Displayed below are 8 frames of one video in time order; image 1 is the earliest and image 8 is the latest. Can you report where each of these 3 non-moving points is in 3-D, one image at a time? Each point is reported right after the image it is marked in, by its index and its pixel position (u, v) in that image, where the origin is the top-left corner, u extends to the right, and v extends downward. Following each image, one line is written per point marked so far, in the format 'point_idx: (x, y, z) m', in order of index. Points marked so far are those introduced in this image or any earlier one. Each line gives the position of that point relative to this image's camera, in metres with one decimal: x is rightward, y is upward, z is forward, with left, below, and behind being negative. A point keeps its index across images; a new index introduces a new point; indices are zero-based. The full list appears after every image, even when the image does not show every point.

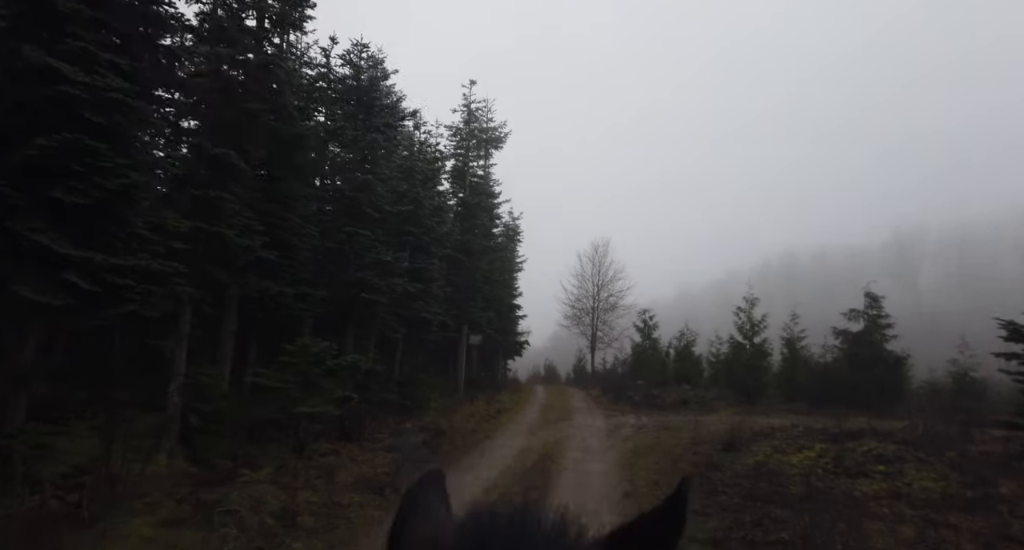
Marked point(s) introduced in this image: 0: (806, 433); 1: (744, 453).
0: (+9.1, -5.0, +15.1) m
1: (+6.0, -4.7, +12.6) m
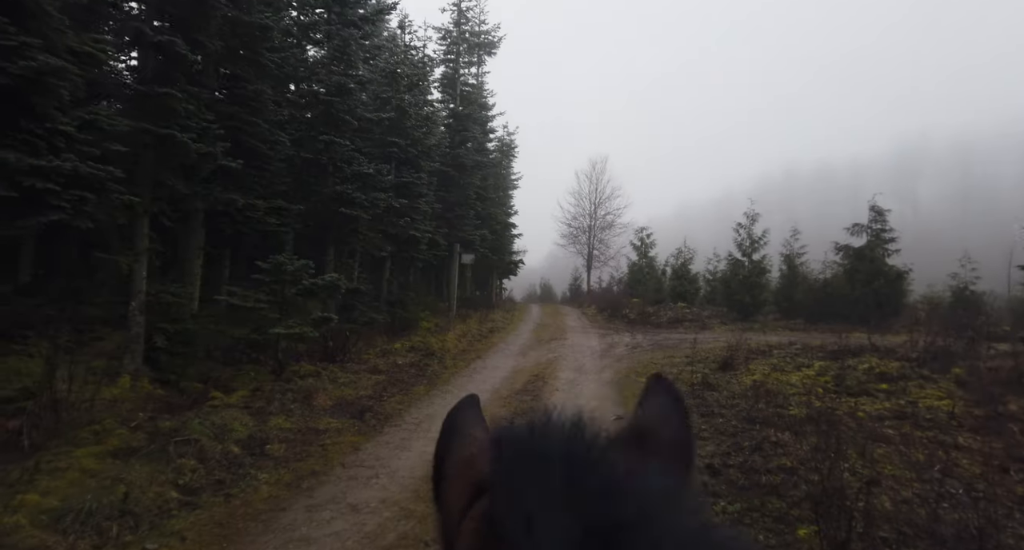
0: (+8.9, -2.4, +14.8) m
1: (+5.8, -2.5, +12.2) m
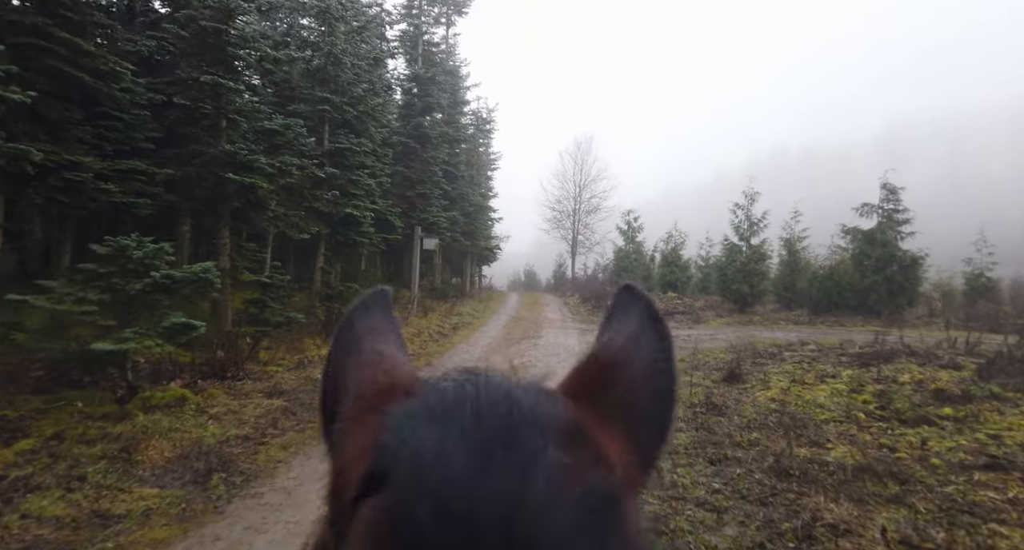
0: (+7.8, -2.1, +12.3) m
1: (+4.9, -2.3, +9.7) m
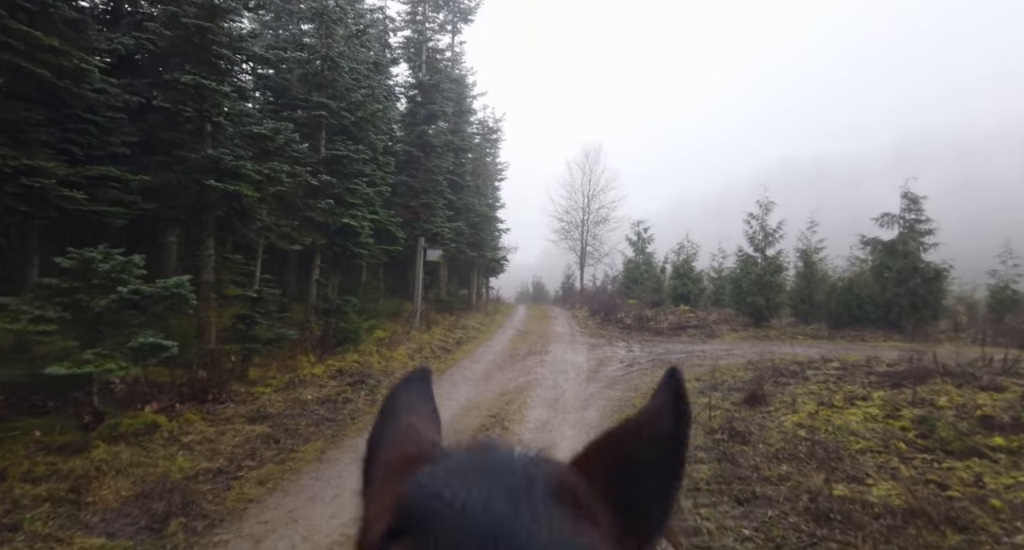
0: (+8.0, -2.4, +11.5) m
1: (+4.9, -2.5, +8.9) m
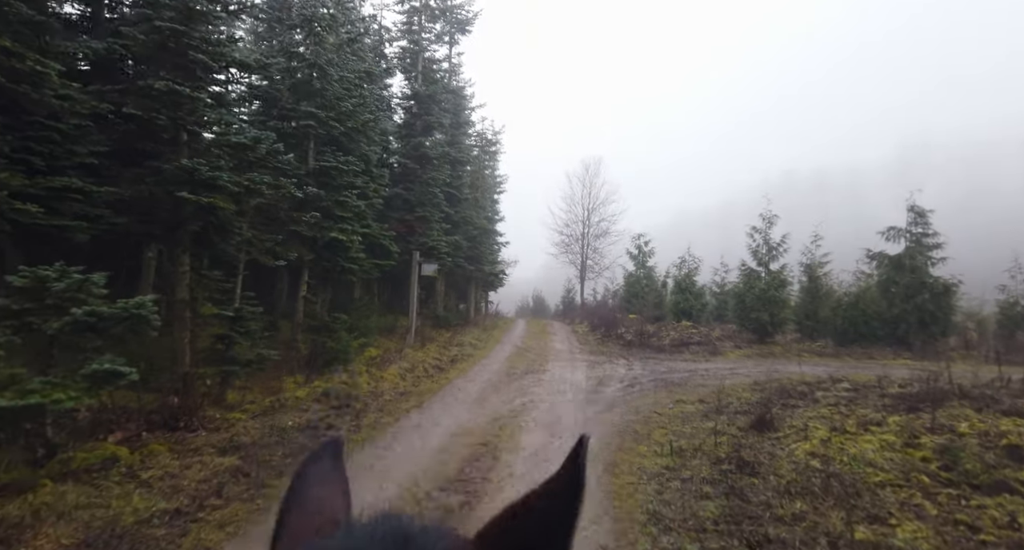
0: (+7.8, -2.8, +10.9) m
1: (+4.8, -2.8, +8.3) m
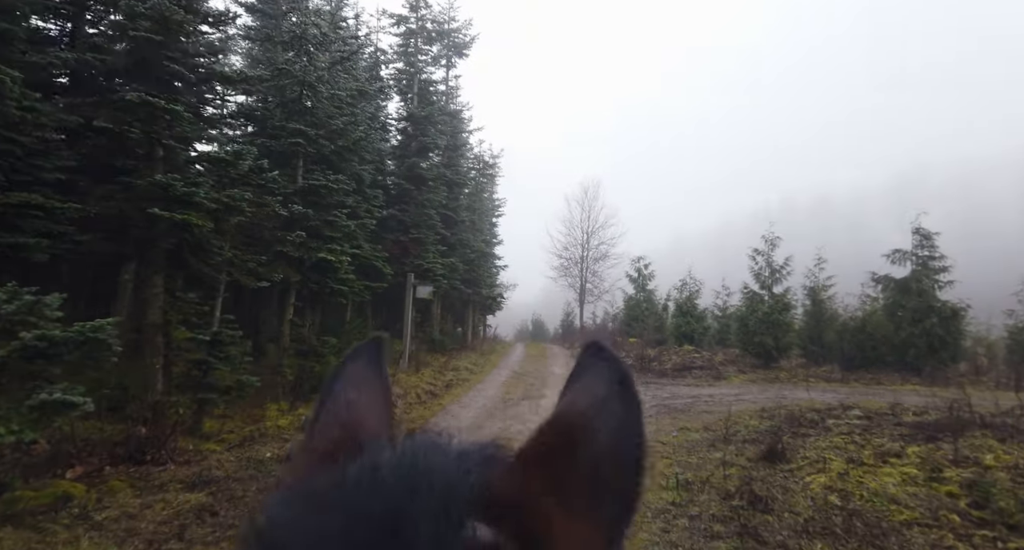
0: (+7.7, -3.2, +10.3) m
1: (+4.7, -3.2, +7.8) m
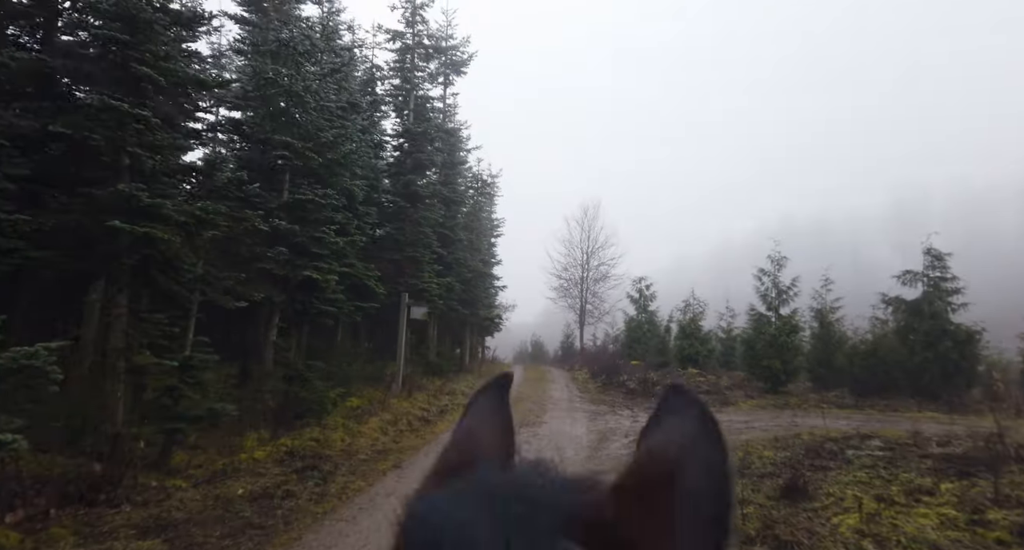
0: (+7.7, -3.6, +9.6) m
1: (+4.7, -3.5, +7.0) m
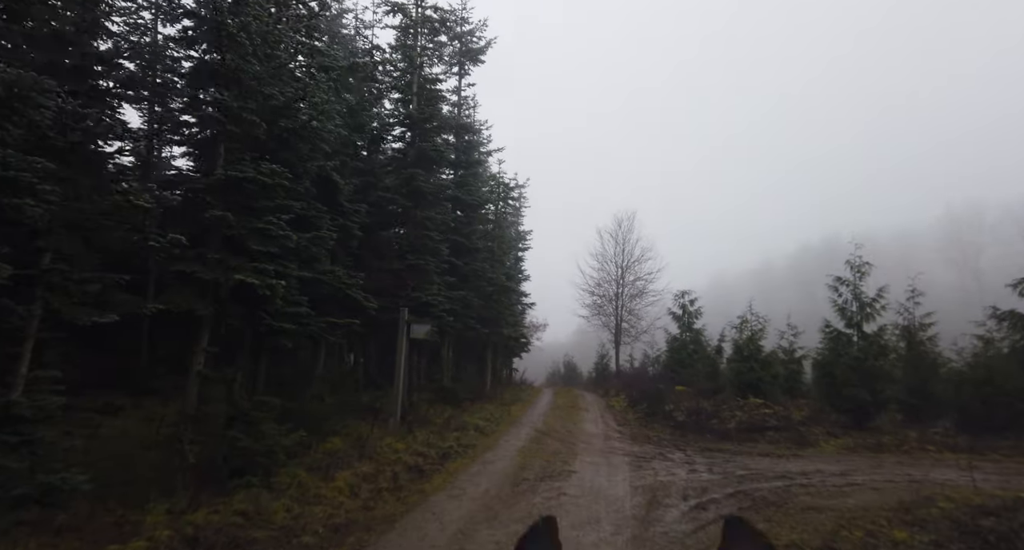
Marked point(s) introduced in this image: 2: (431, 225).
0: (+7.8, -3.5, +6.0) m
1: (+4.6, -3.3, +3.6) m
2: (-2.5, +1.5, +14.9) m
